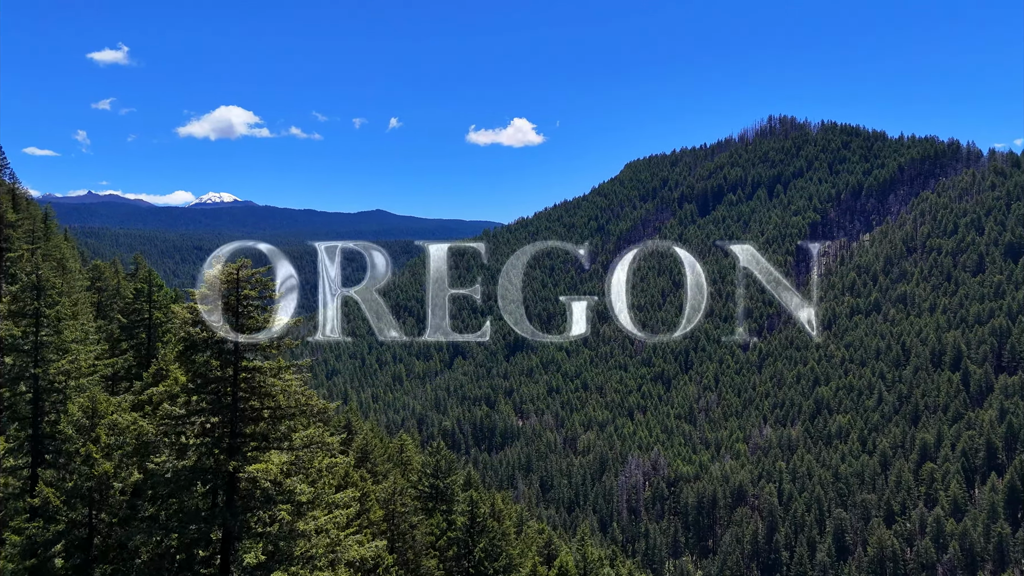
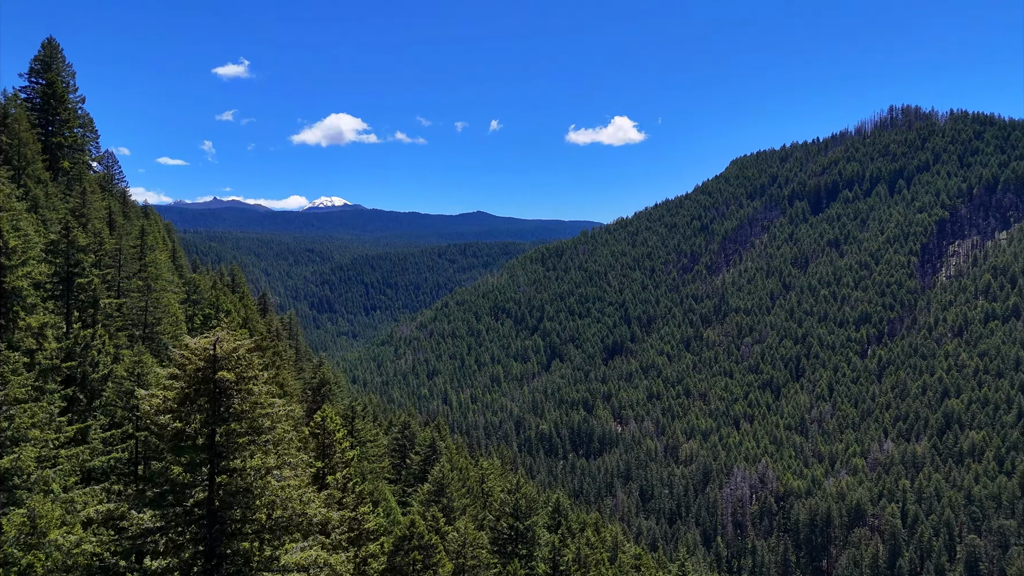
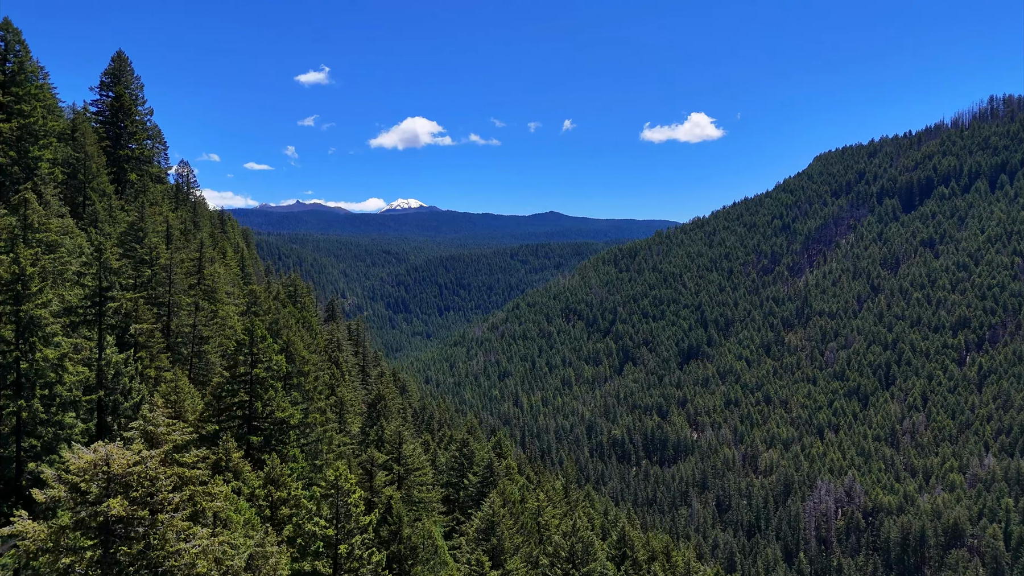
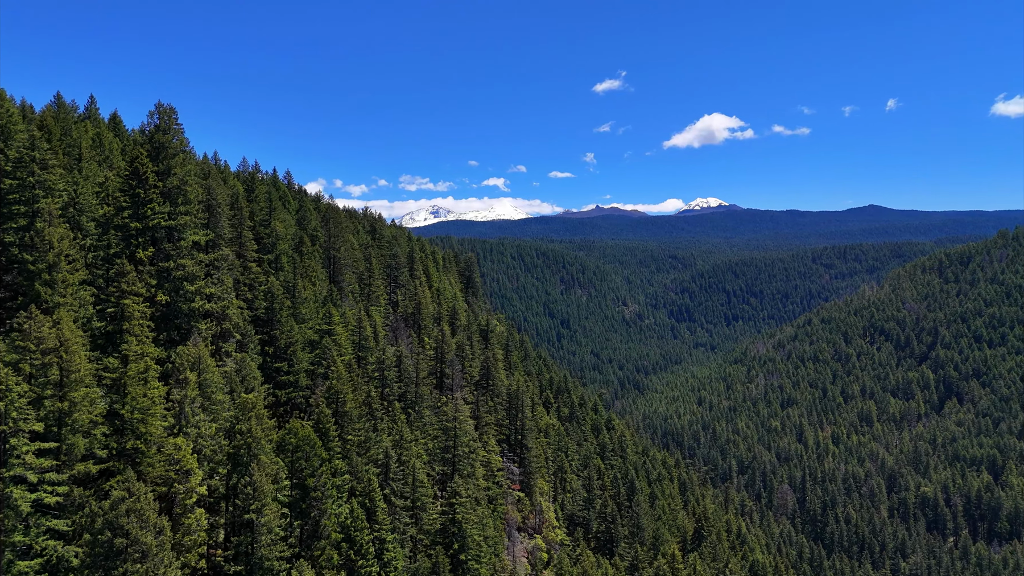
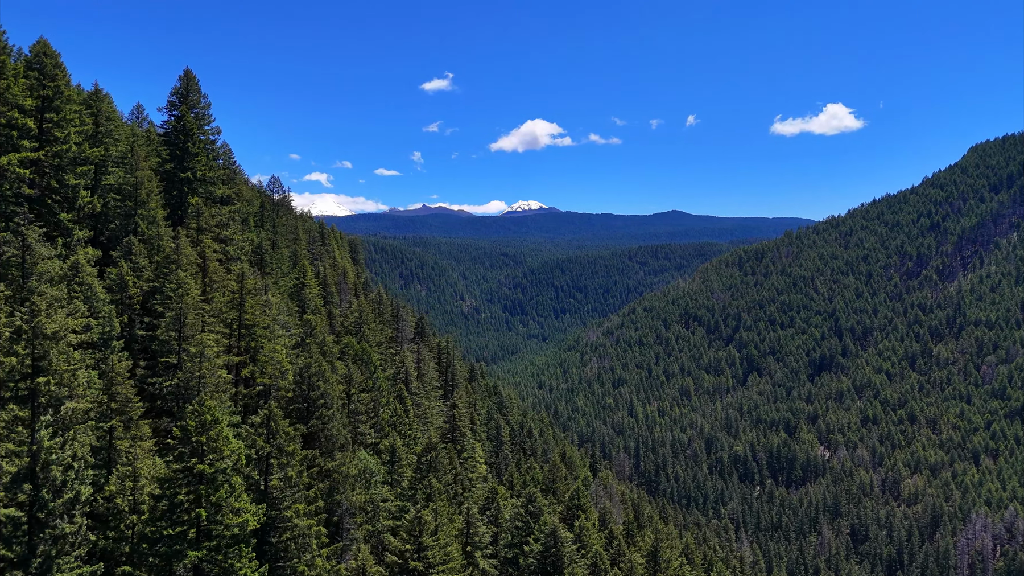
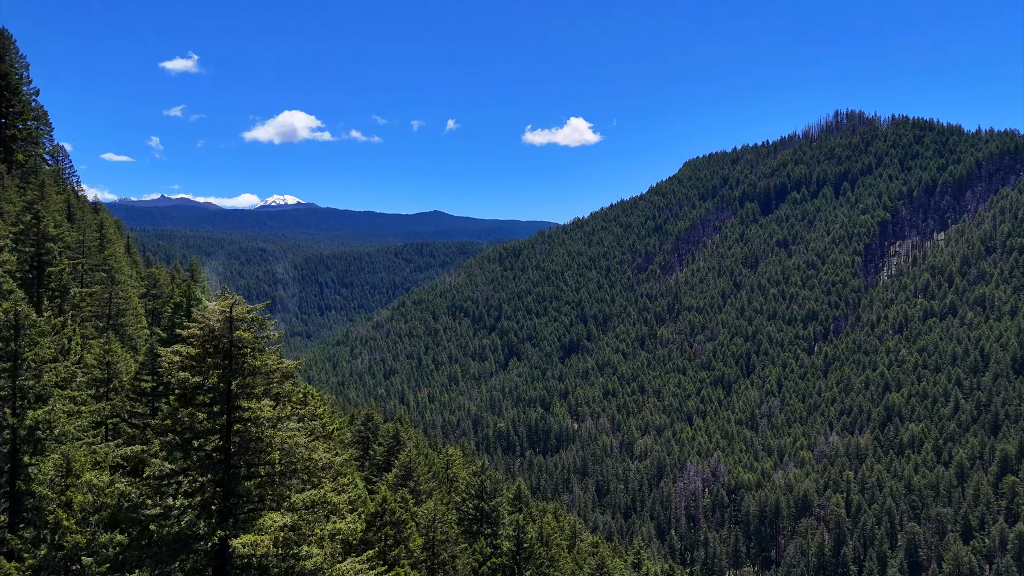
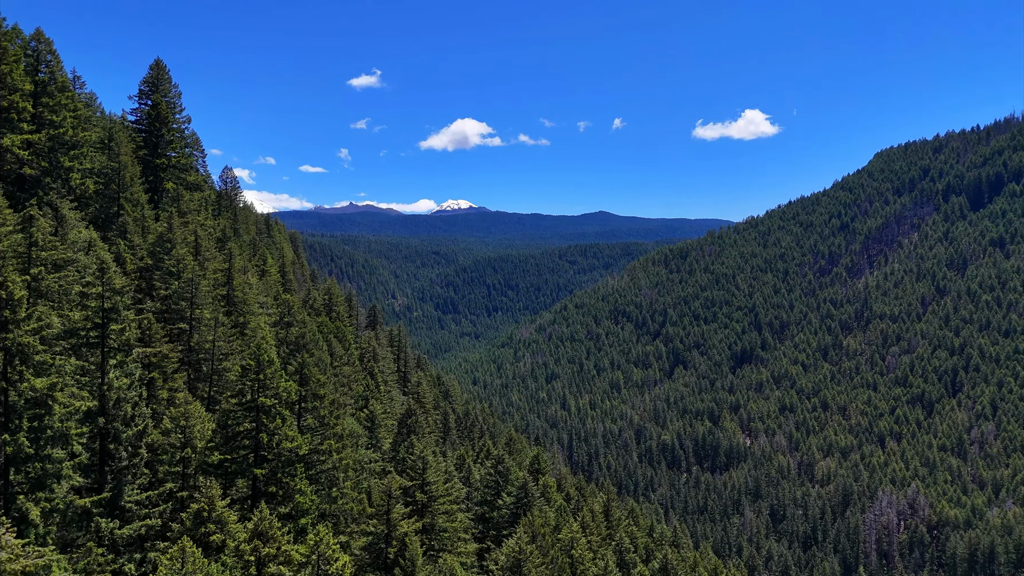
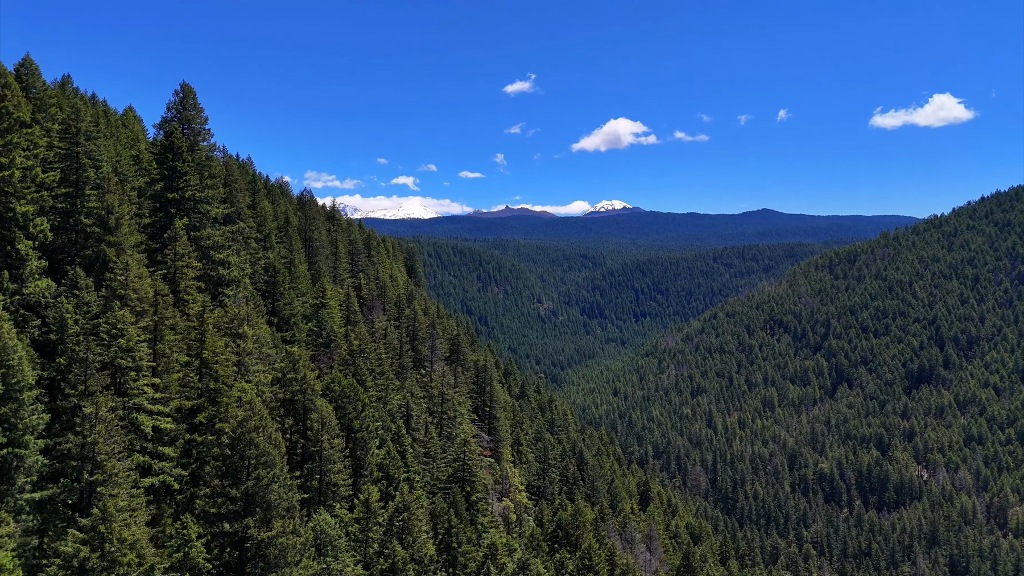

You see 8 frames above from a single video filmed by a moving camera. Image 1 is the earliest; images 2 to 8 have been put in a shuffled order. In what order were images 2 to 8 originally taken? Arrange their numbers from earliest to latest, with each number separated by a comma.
6, 2, 3, 7, 5, 8, 4
